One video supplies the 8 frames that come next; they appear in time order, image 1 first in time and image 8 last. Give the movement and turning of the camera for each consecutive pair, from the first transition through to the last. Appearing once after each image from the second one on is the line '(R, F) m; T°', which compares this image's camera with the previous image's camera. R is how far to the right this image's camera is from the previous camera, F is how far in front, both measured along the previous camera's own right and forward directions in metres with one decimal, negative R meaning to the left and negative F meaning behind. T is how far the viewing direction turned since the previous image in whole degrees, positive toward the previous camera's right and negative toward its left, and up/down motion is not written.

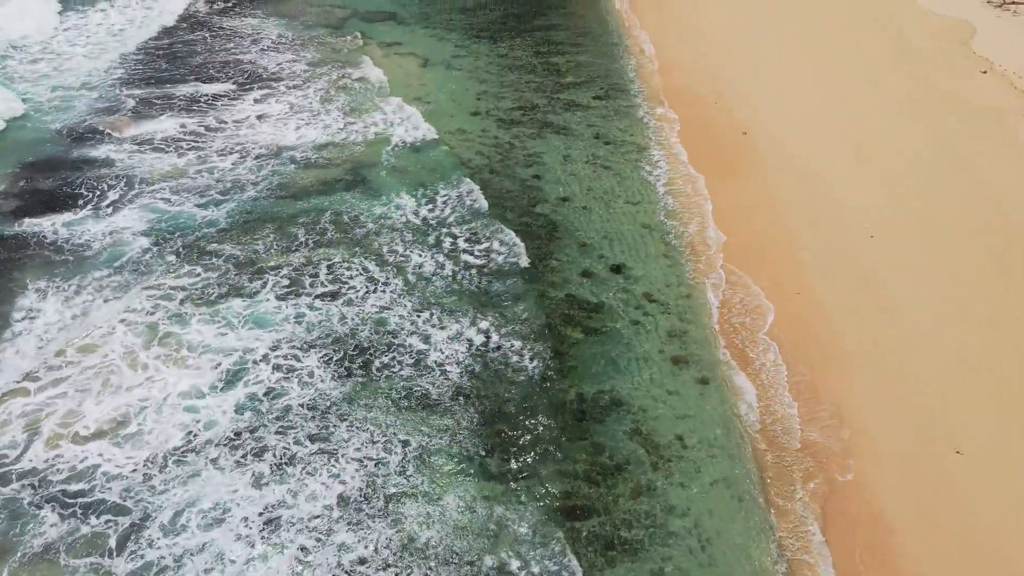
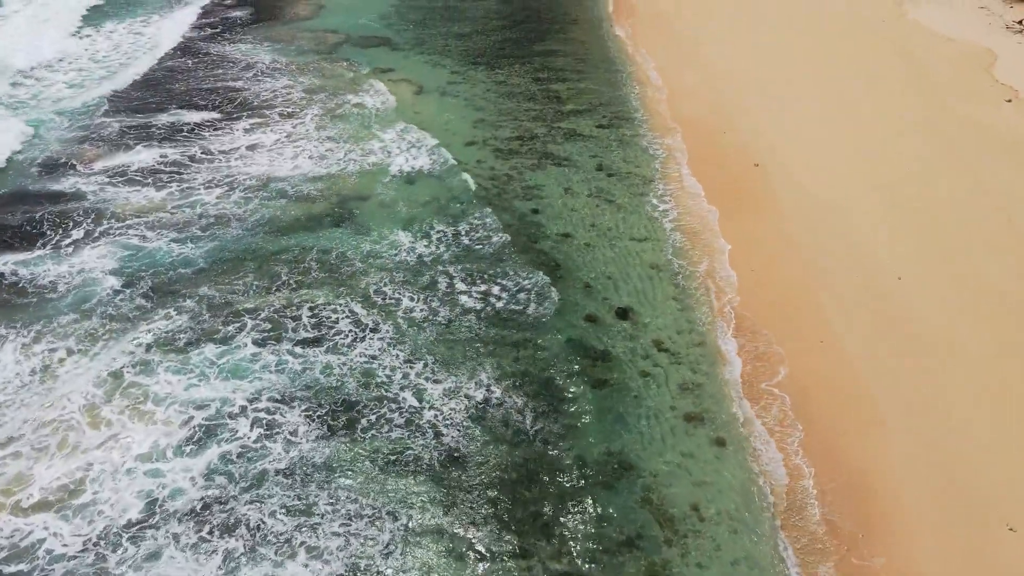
(0.0, +0.9) m; 0°
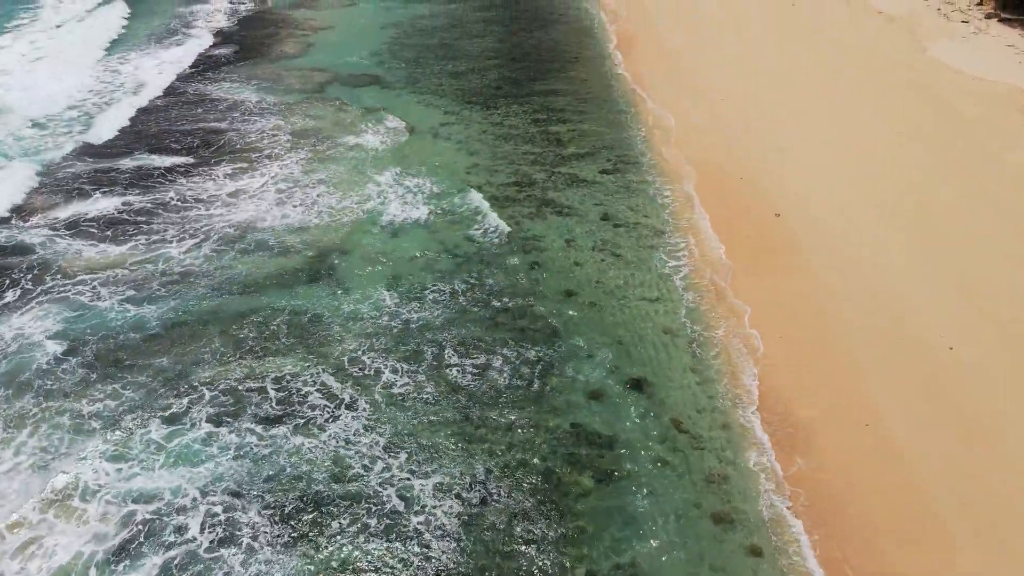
(0.0, +1.3) m; 0°
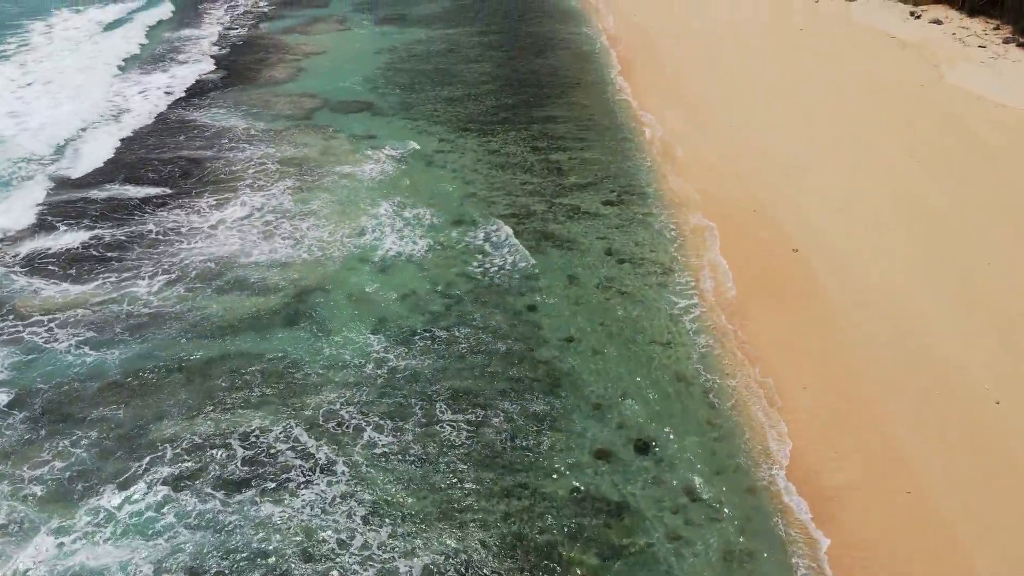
(0.0, +0.9) m; 0°
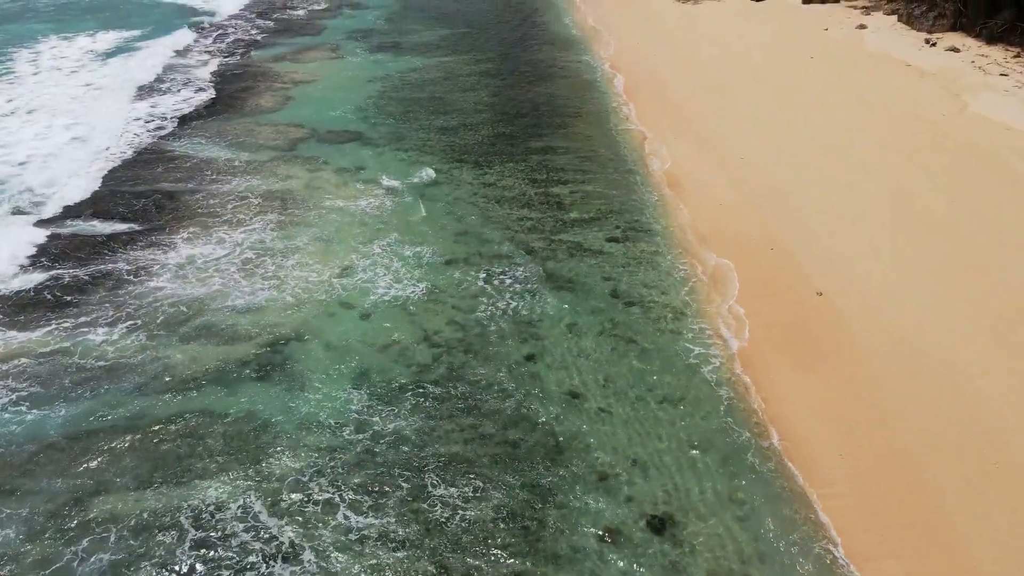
(0.0, +1.0) m; 0°
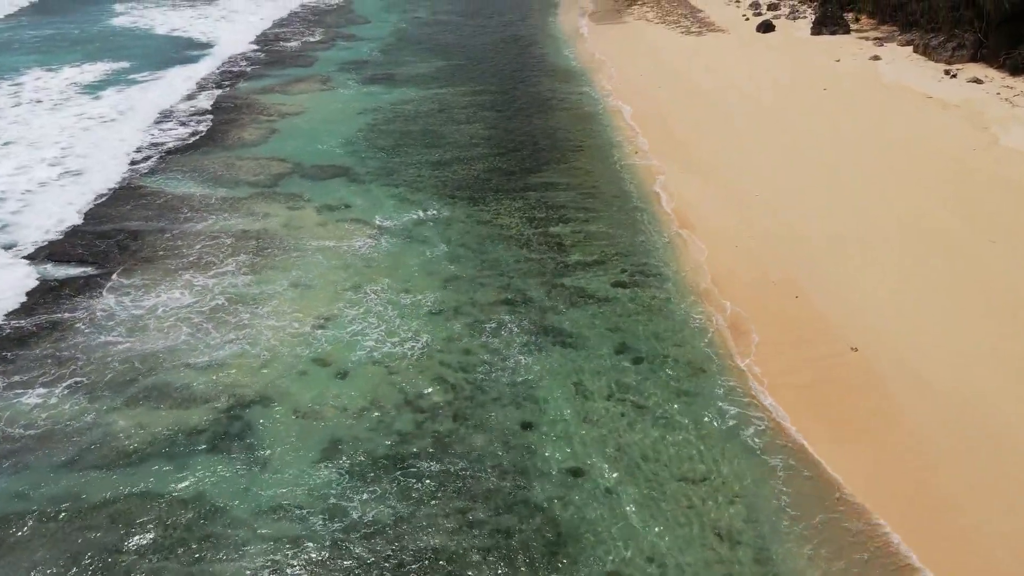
(+0.1, +1.2) m; 0°
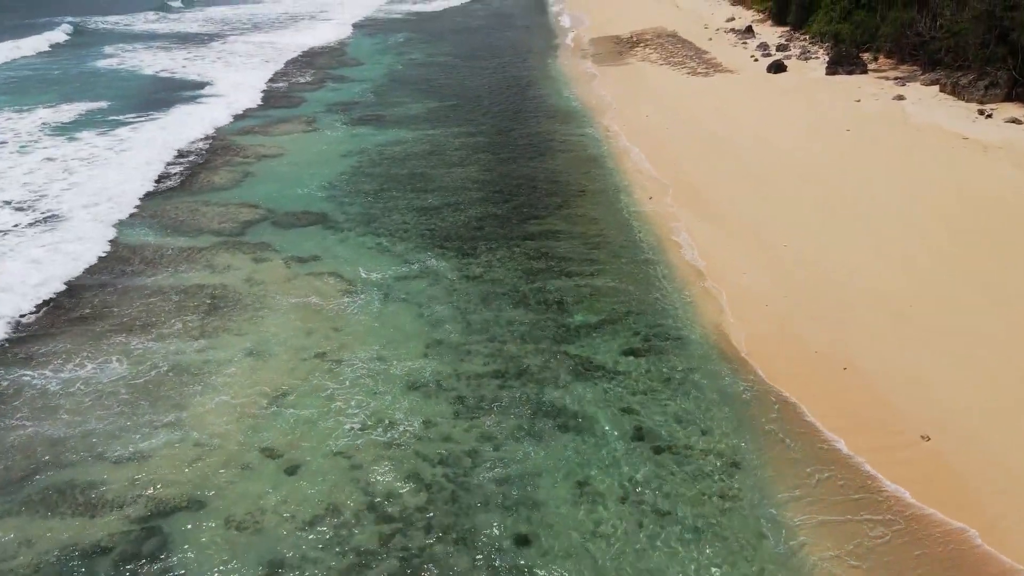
(+0.1, +1.7) m; 0°
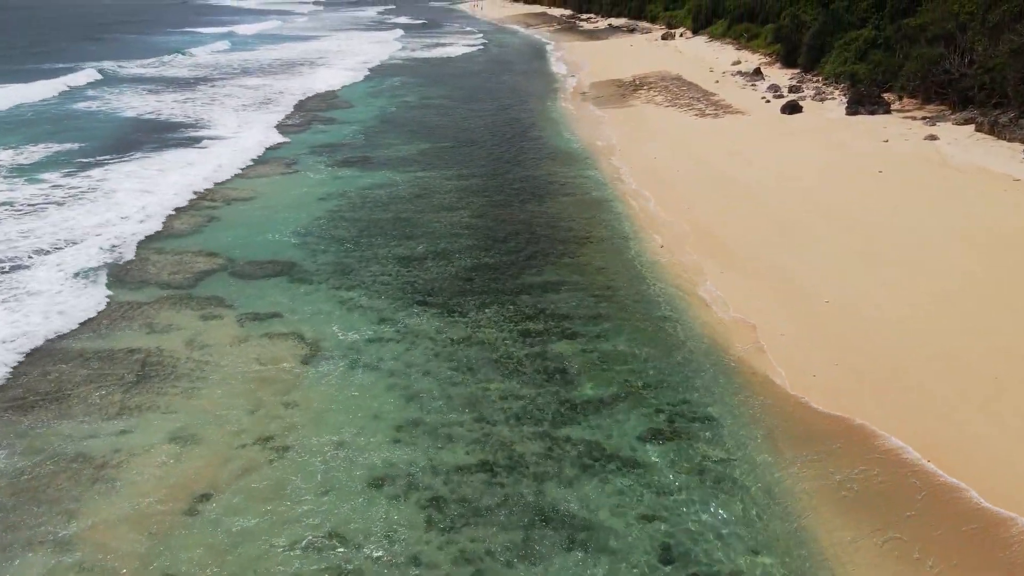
(+0.1, +1.9) m; 0°
